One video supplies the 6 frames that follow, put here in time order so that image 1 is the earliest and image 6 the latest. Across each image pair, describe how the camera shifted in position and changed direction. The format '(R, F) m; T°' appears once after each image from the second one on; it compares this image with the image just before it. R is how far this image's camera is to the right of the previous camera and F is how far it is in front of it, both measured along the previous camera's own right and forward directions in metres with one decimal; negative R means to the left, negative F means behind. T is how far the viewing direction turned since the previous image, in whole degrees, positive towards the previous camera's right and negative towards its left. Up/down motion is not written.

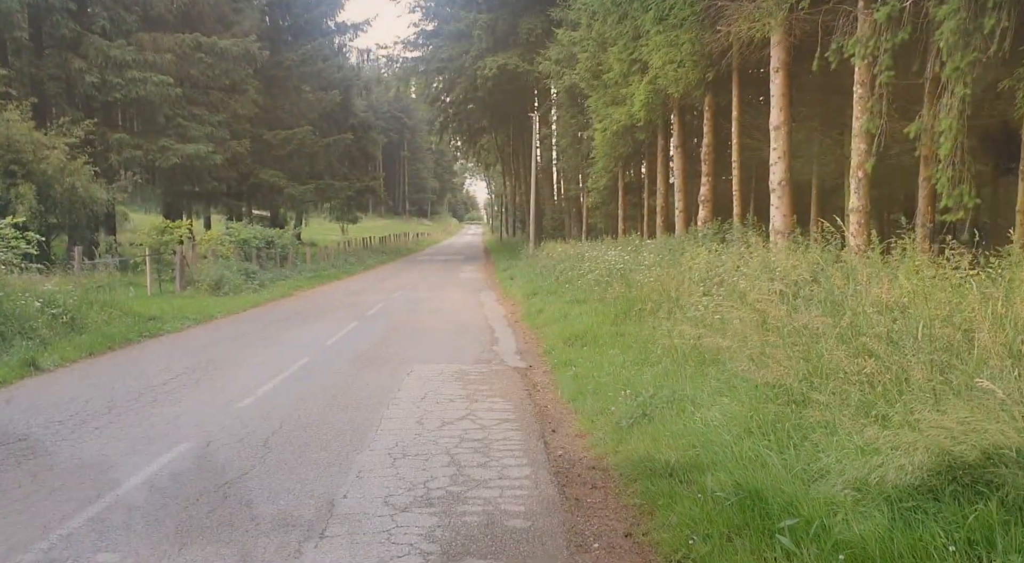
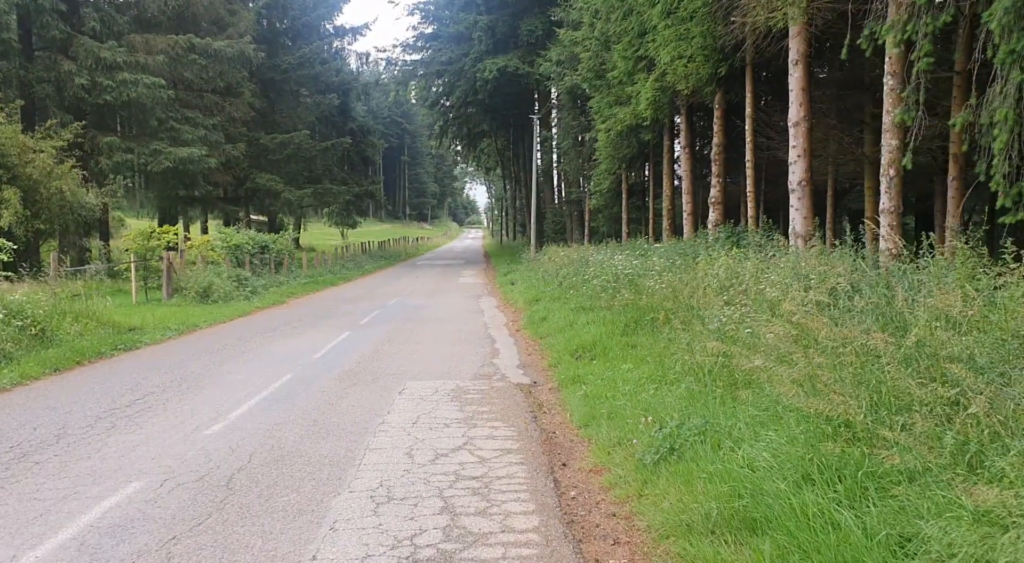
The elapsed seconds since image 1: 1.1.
(0.0, +1.0) m; 0°
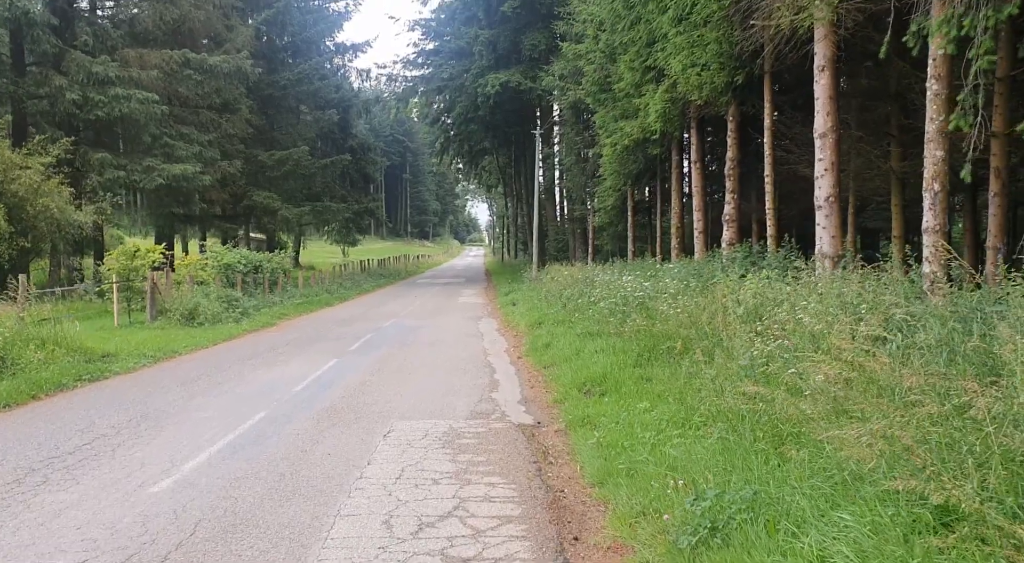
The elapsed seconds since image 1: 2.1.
(0.0, +1.2) m; 0°
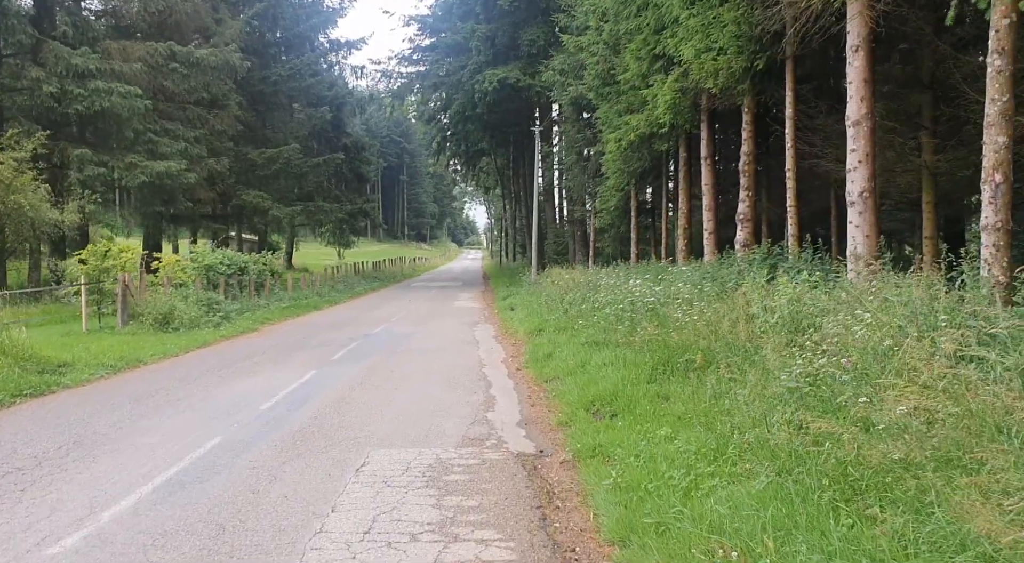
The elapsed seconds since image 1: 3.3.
(0.0, +1.4) m; 0°
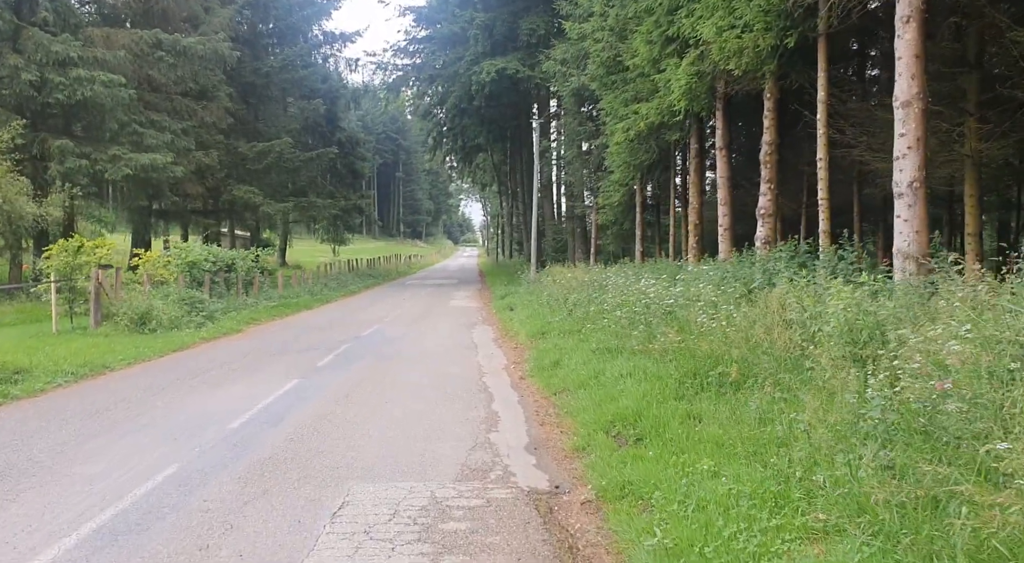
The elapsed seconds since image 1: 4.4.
(-0.1, +1.3) m; 0°
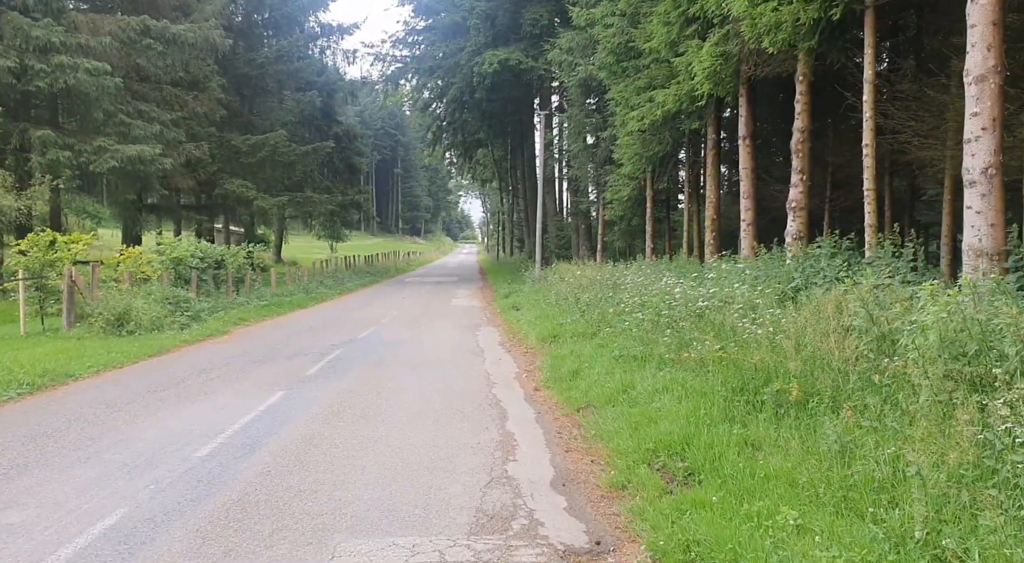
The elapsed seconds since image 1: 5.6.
(-0.2, +1.4) m; 0°
